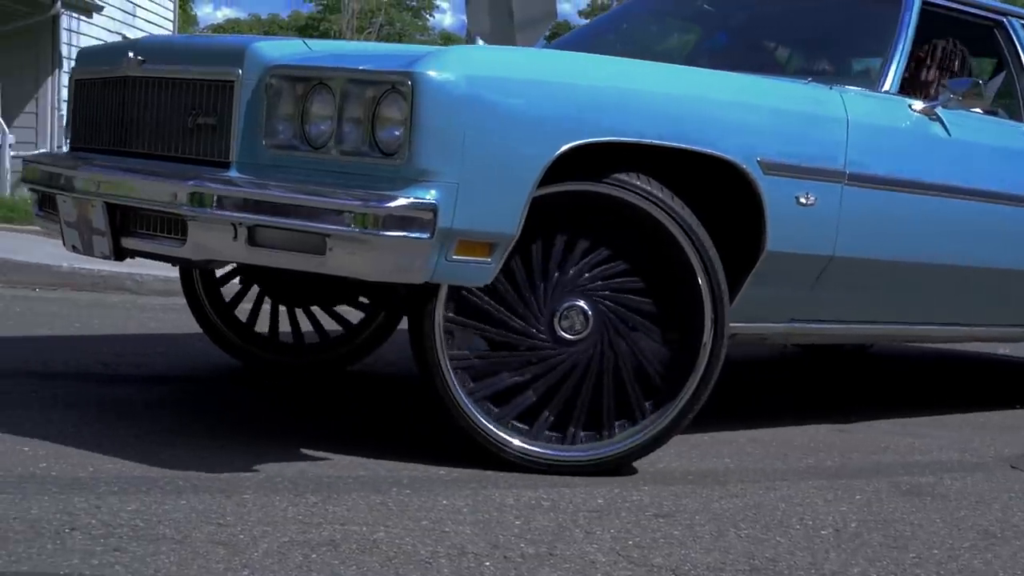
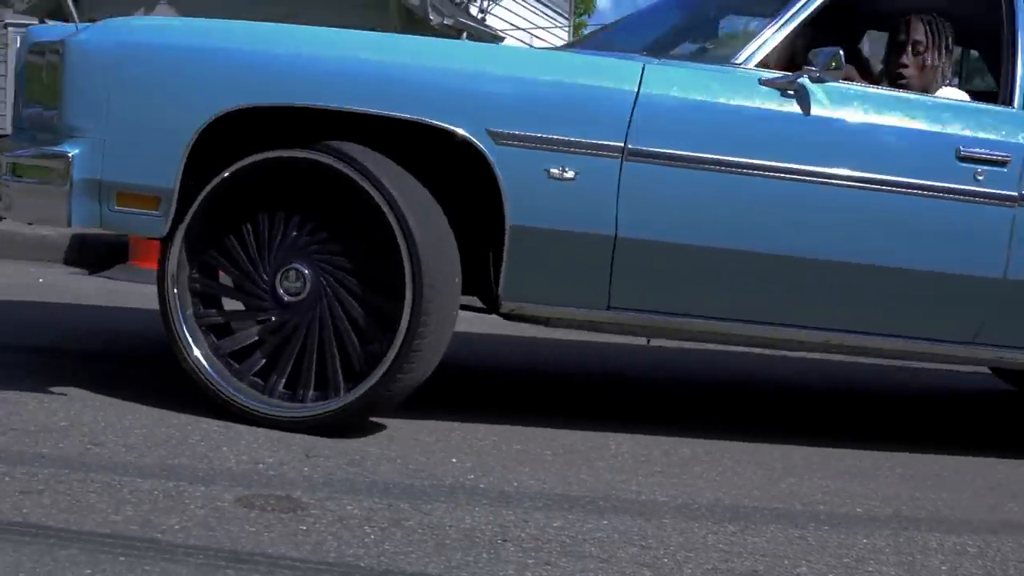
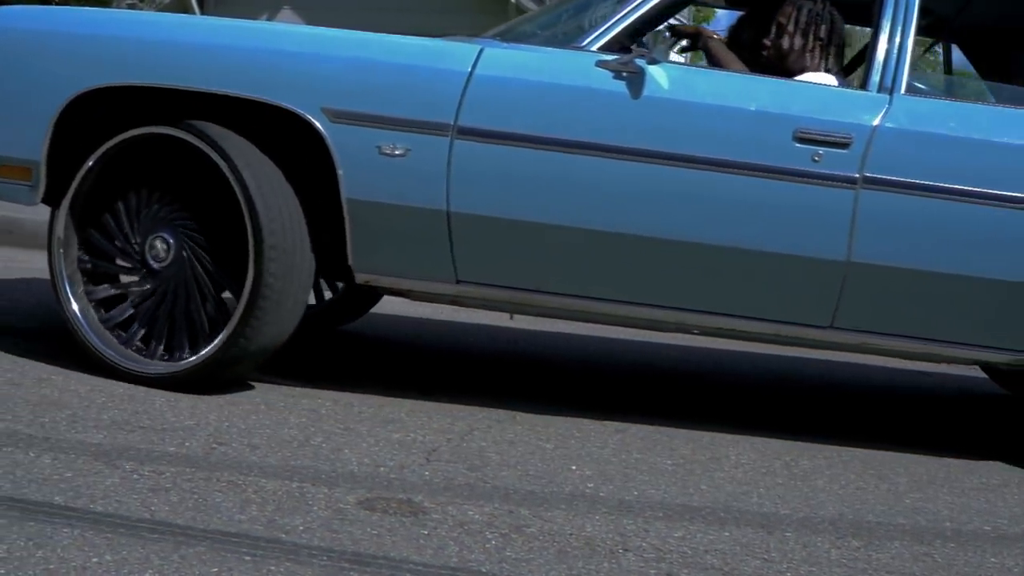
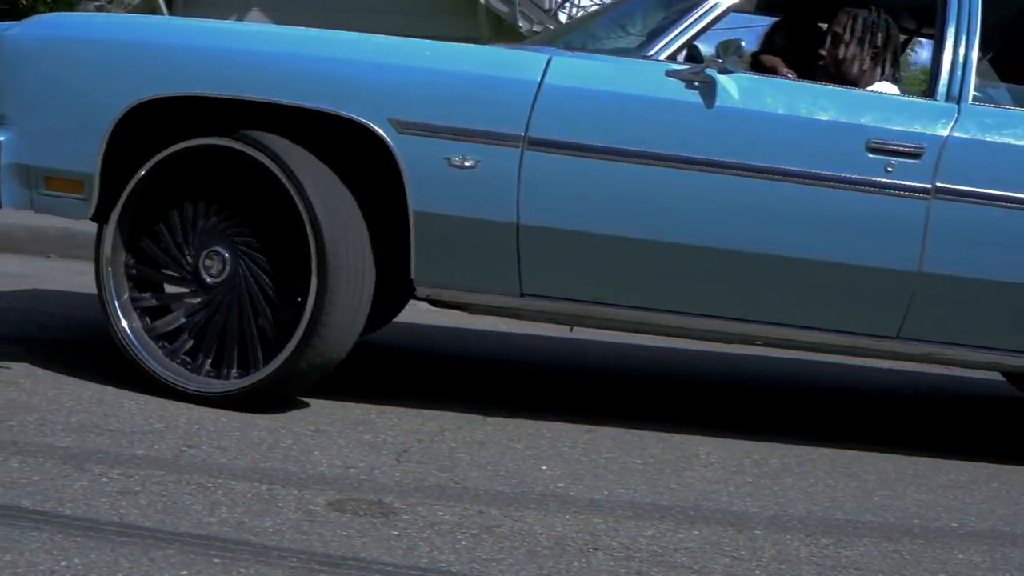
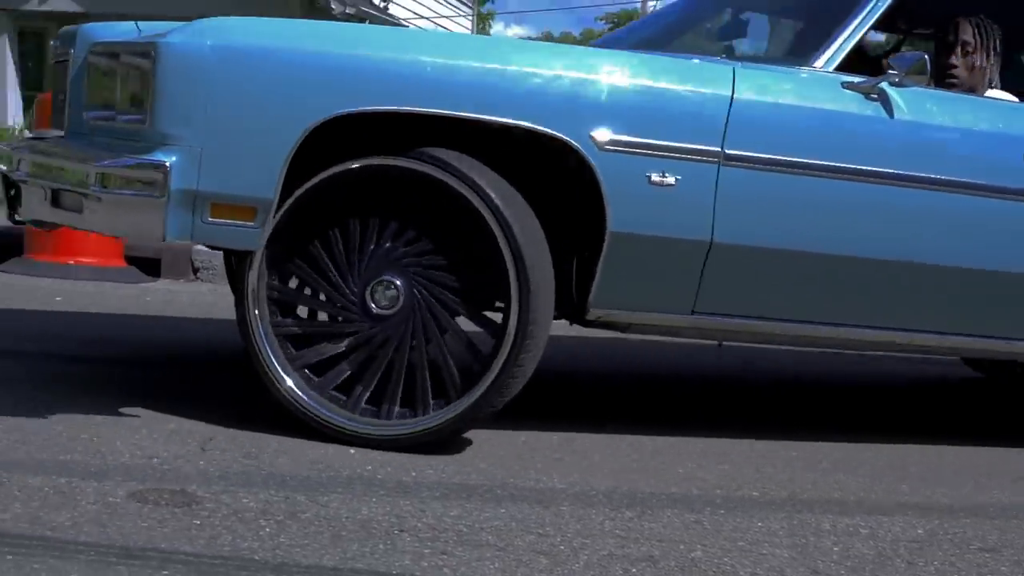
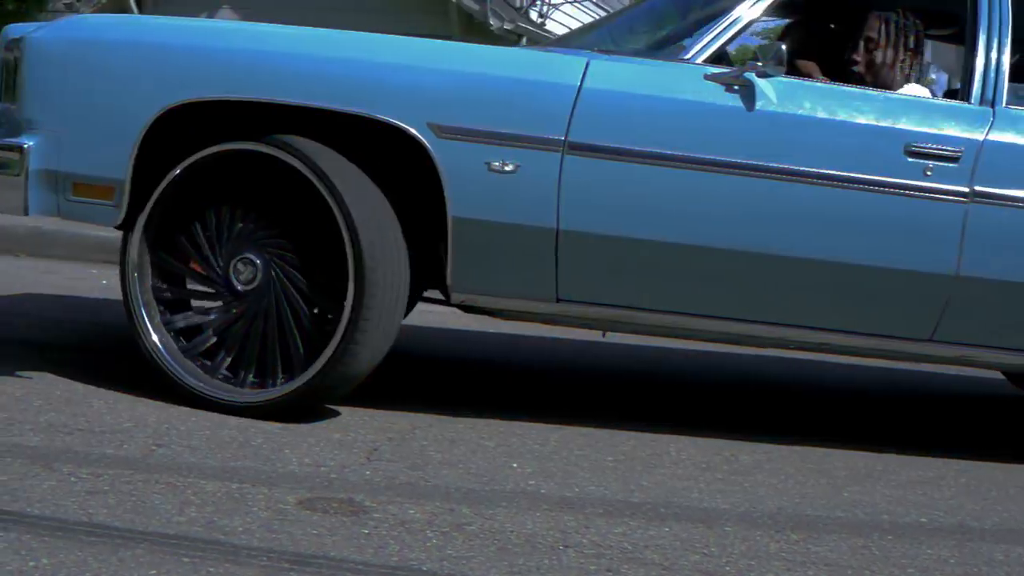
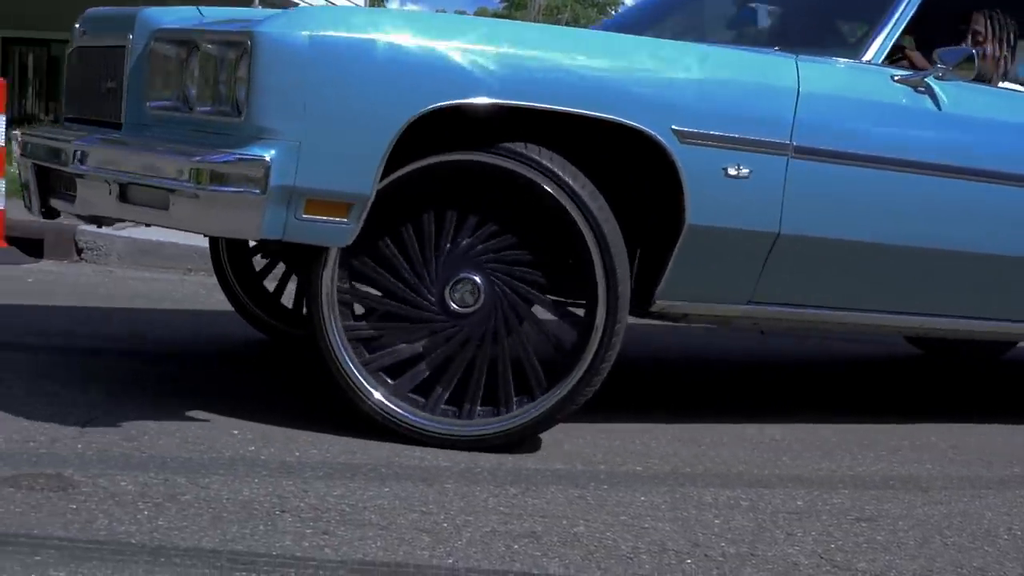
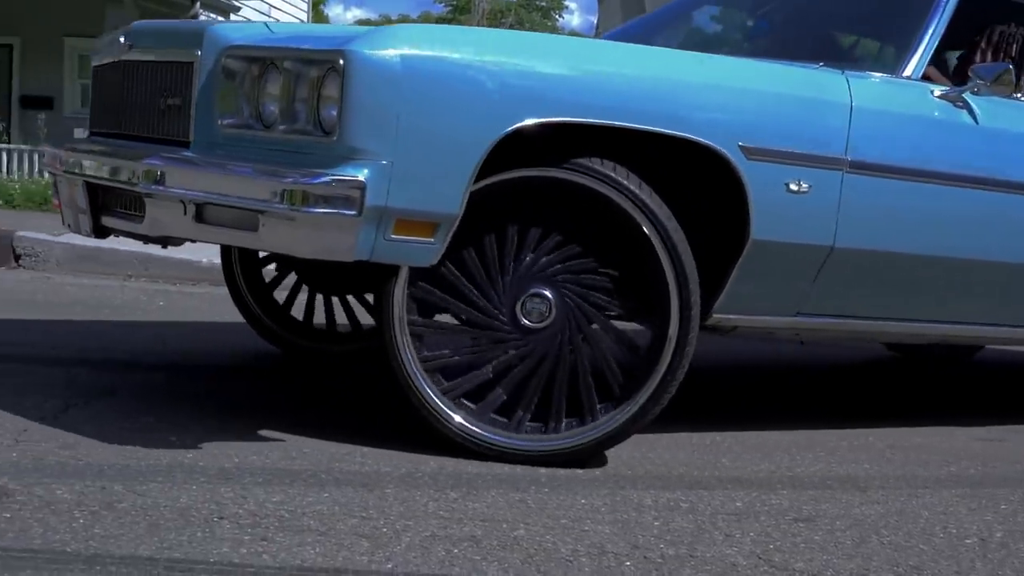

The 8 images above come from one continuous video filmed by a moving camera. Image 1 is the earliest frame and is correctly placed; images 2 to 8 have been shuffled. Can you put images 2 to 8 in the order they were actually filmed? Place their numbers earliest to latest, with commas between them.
8, 7, 5, 2, 6, 4, 3
